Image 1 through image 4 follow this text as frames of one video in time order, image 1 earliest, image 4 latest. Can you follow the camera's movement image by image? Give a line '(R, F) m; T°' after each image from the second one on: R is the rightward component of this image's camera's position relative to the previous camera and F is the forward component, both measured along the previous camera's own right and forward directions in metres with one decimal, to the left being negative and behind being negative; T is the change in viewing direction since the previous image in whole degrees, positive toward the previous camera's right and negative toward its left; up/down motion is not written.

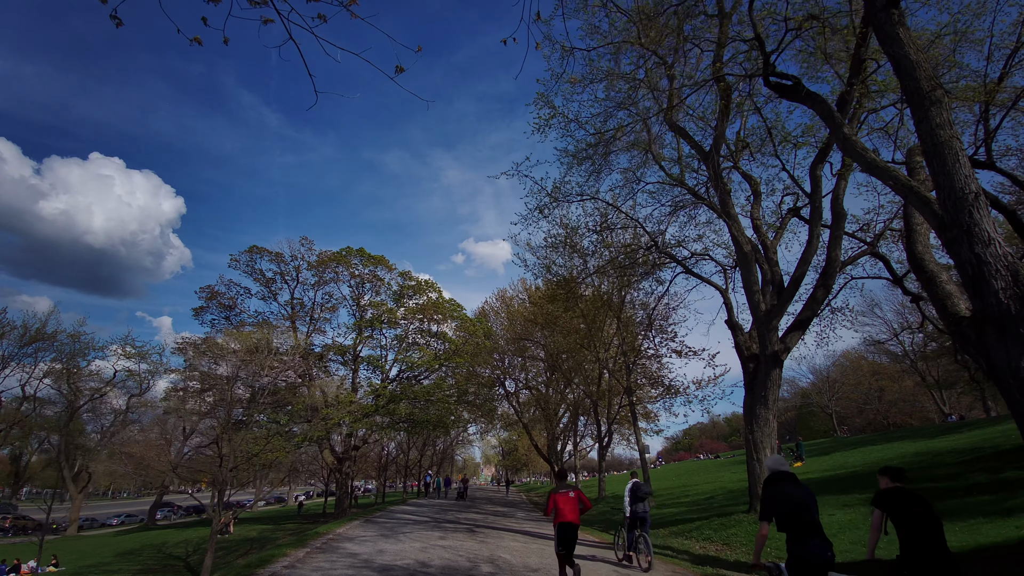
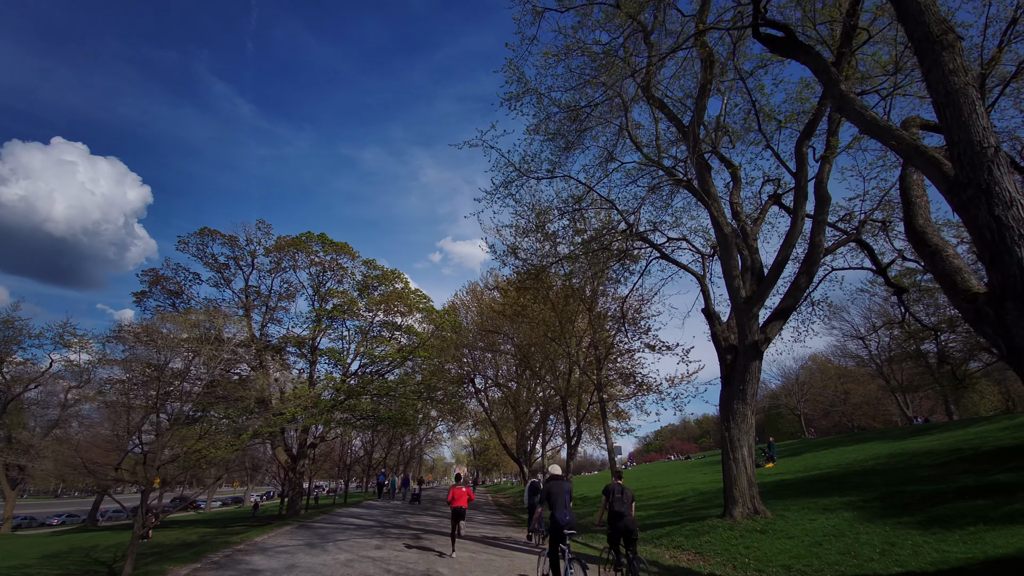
(+0.5, +1.3) m; +3°
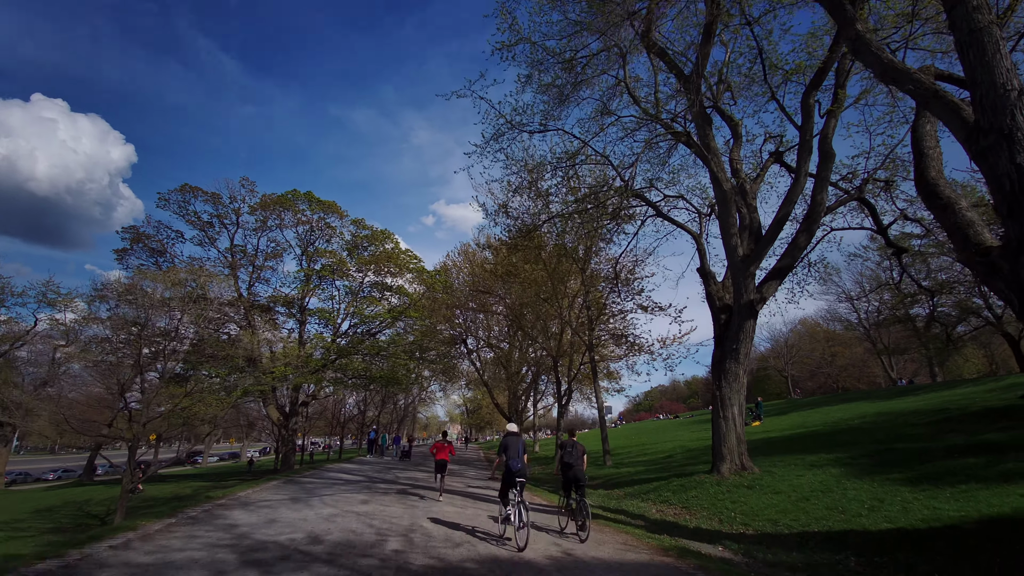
(+0.1, +0.4) m; +1°
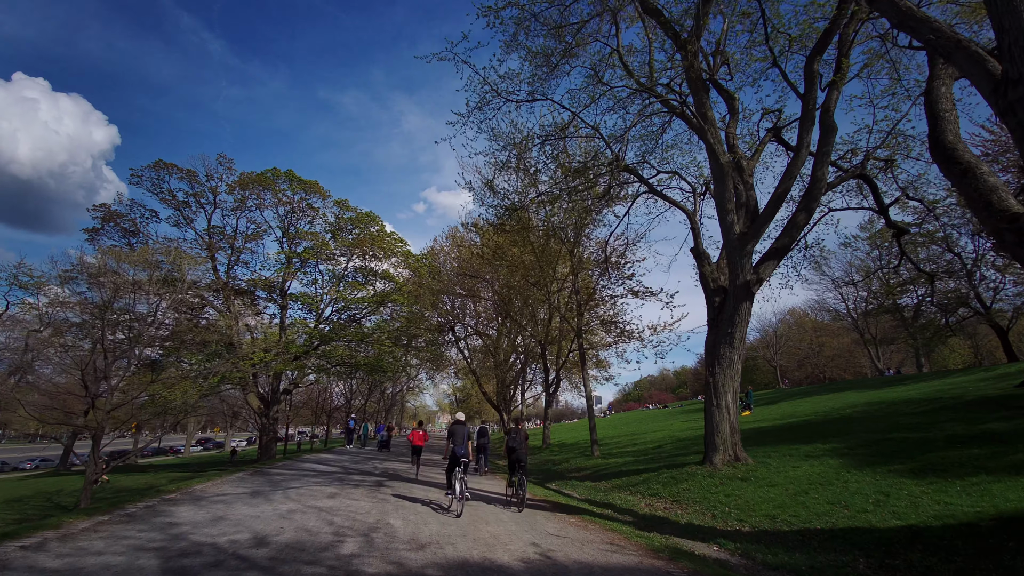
(+0.2, +0.7) m; +1°
